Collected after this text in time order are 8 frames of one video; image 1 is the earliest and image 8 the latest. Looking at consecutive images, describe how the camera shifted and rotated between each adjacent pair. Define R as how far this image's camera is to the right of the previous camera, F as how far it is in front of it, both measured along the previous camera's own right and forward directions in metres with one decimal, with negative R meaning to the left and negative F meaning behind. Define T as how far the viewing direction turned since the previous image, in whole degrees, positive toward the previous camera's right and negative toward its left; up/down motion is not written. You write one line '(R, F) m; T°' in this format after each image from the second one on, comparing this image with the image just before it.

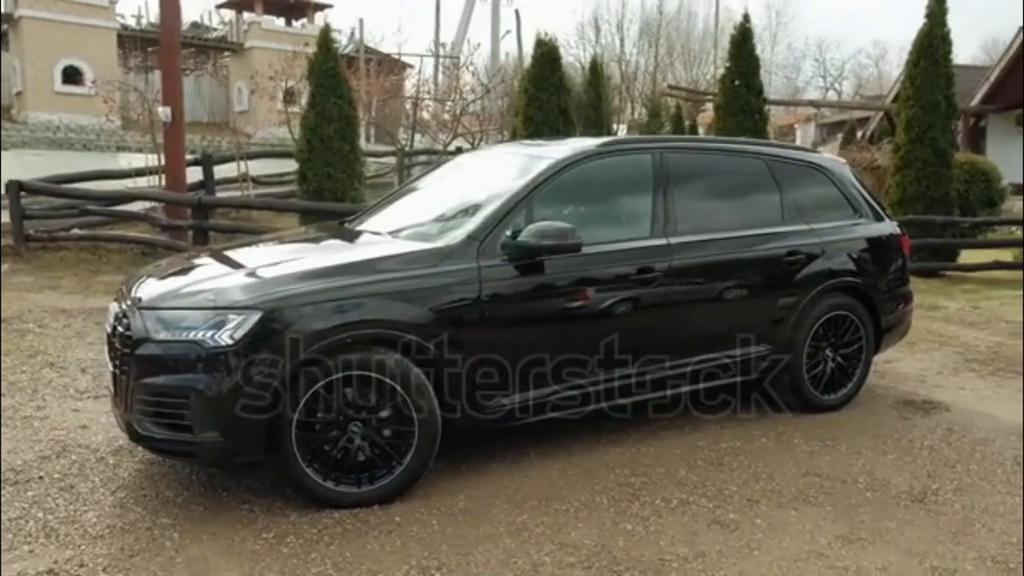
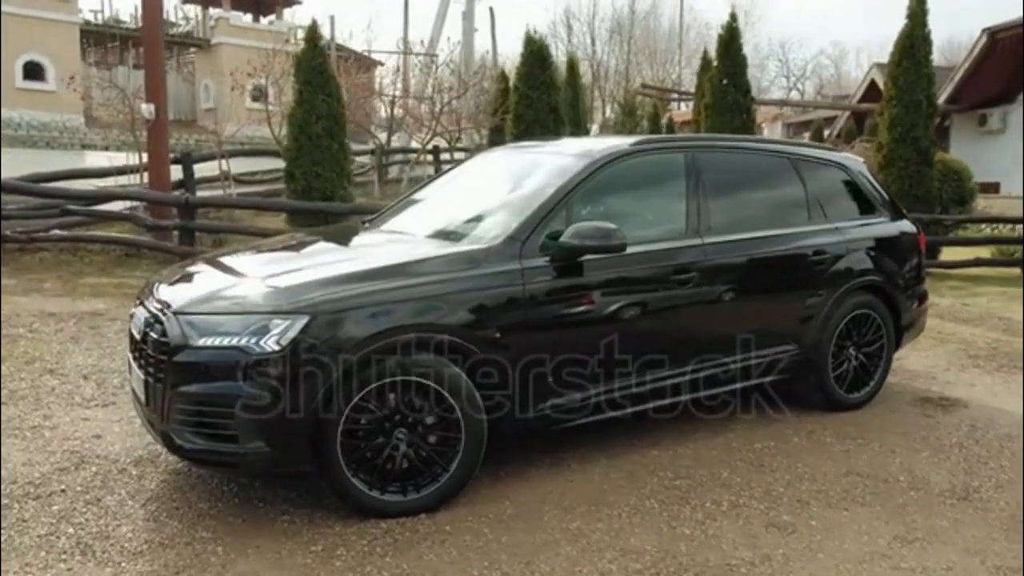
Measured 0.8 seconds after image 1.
(-0.3, +0.1) m; +3°
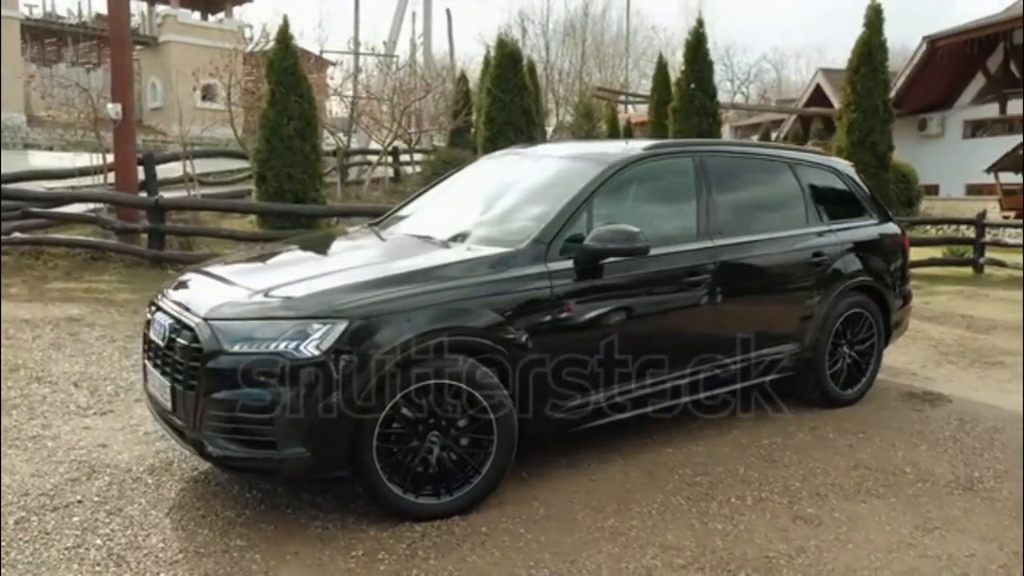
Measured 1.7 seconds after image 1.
(-0.3, 0.0) m; +4°
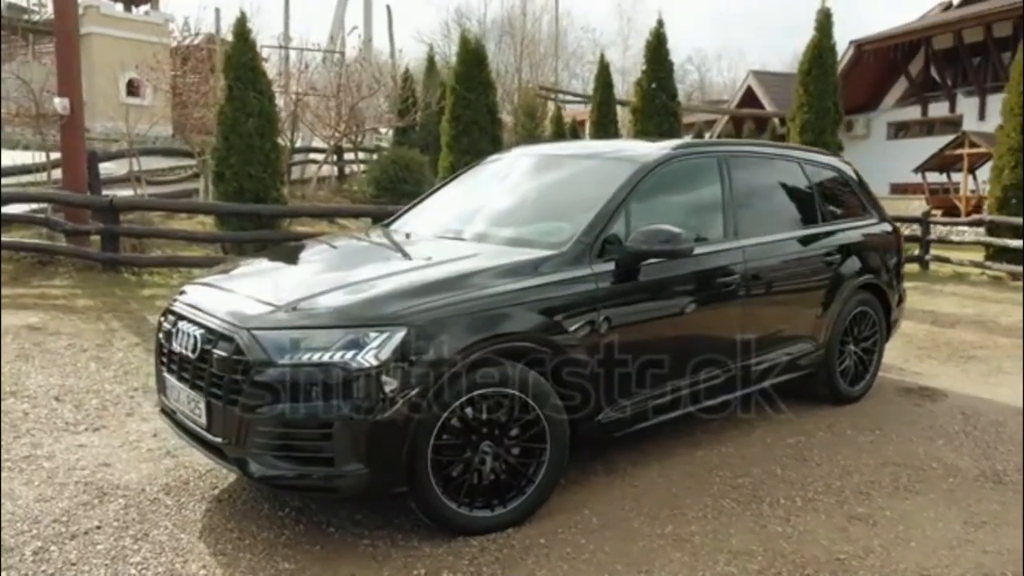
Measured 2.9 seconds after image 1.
(-0.5, +0.1) m; +5°
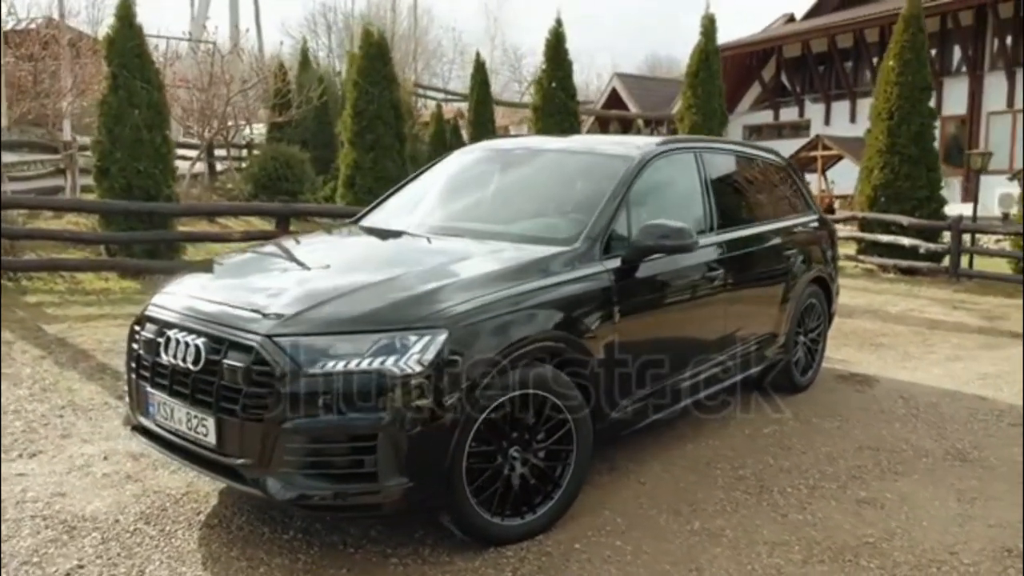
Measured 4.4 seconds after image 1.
(-0.6, +0.2) m; +10°
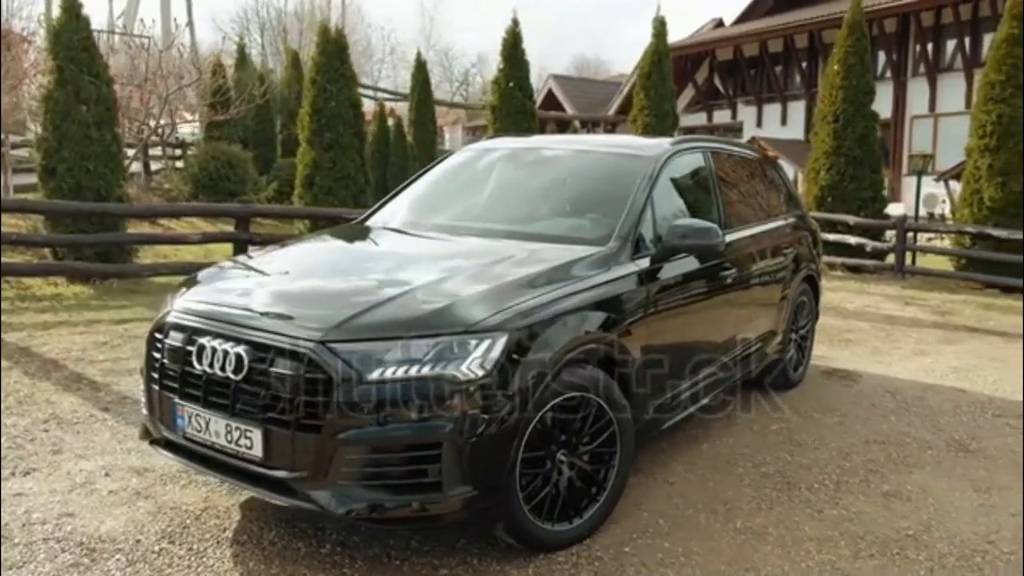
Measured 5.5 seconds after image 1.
(-0.4, +0.1) m; +5°
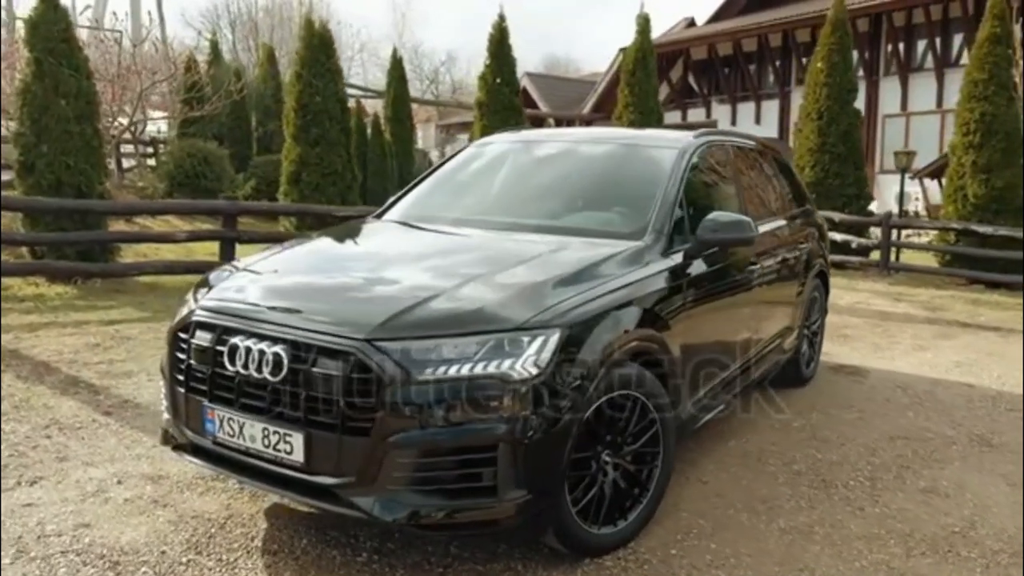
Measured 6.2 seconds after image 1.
(-0.2, +0.1) m; +2°
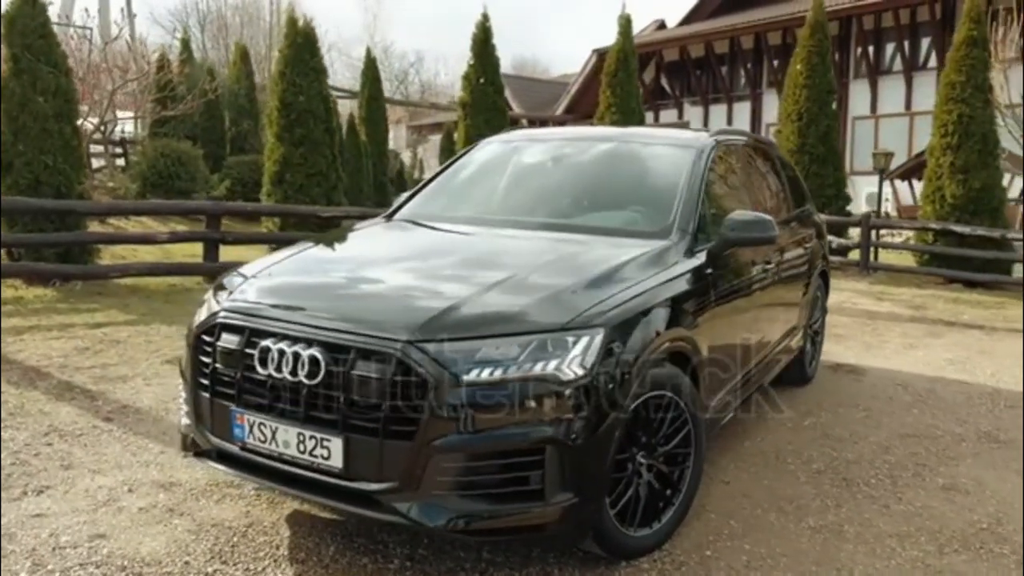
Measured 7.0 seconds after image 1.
(-0.2, +0.1) m; +2°
